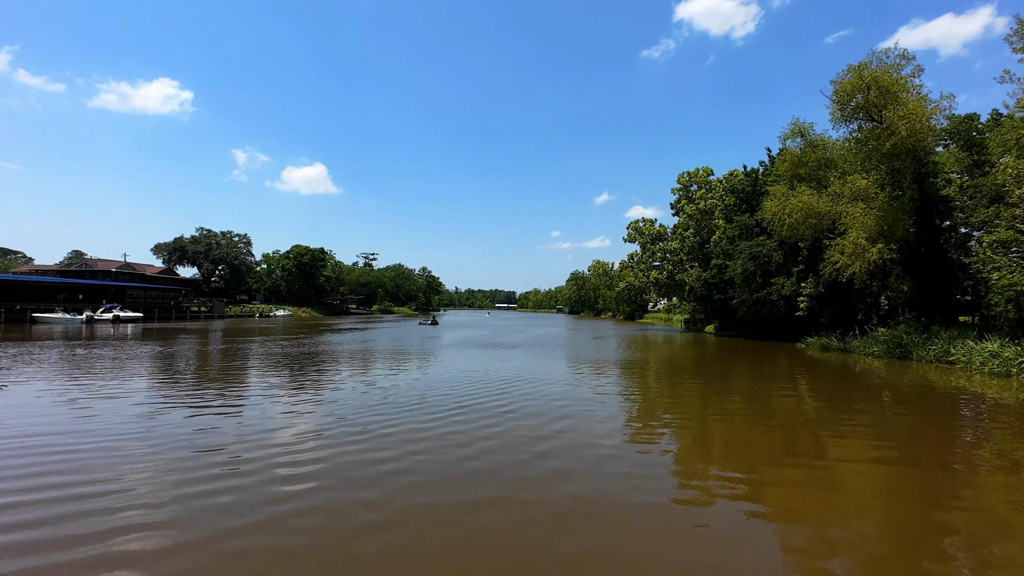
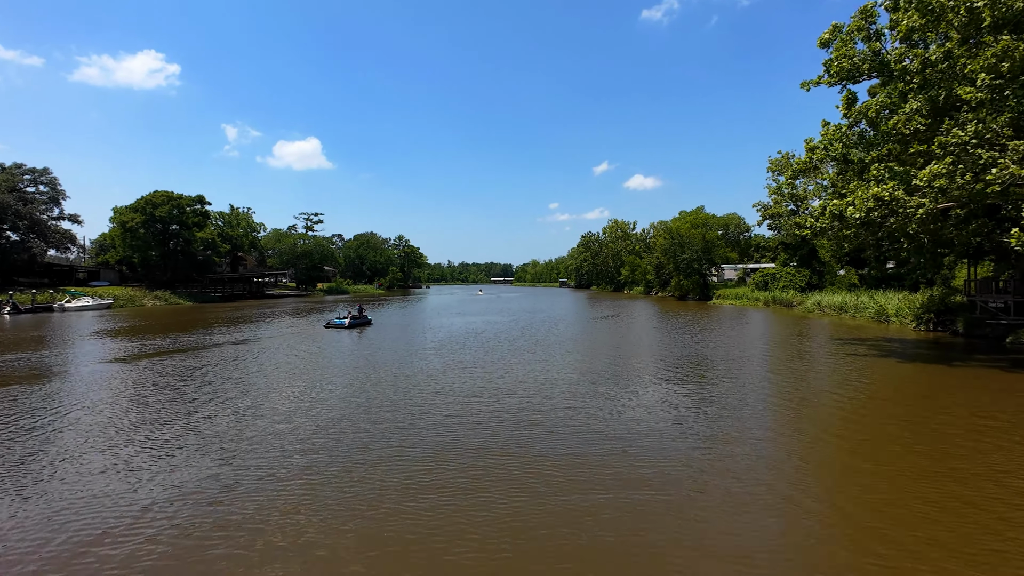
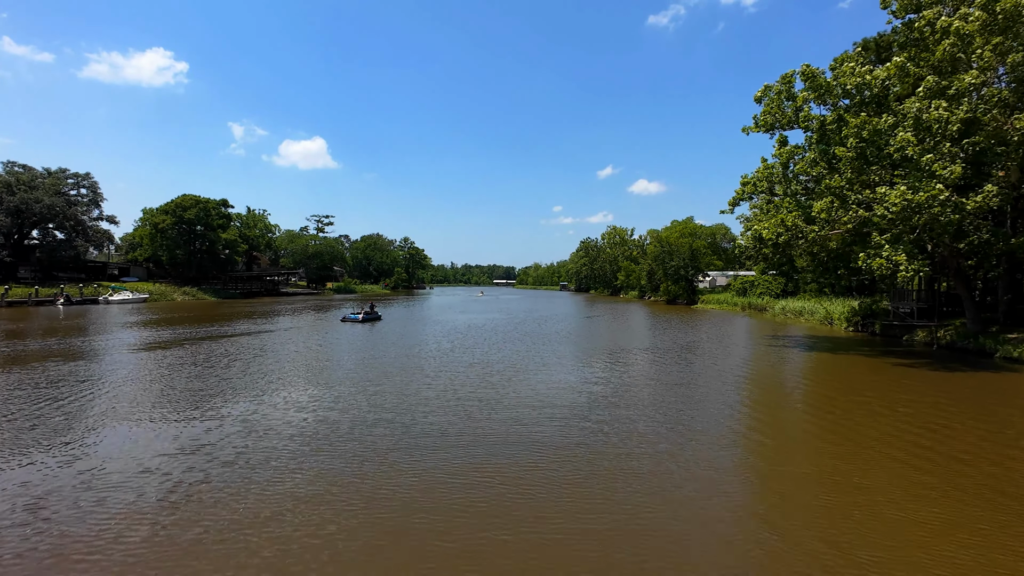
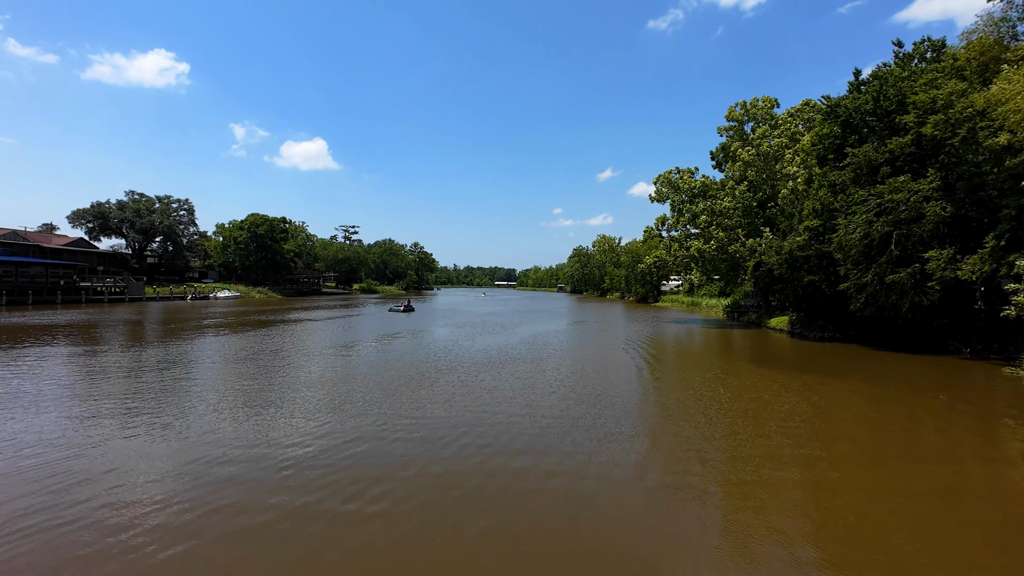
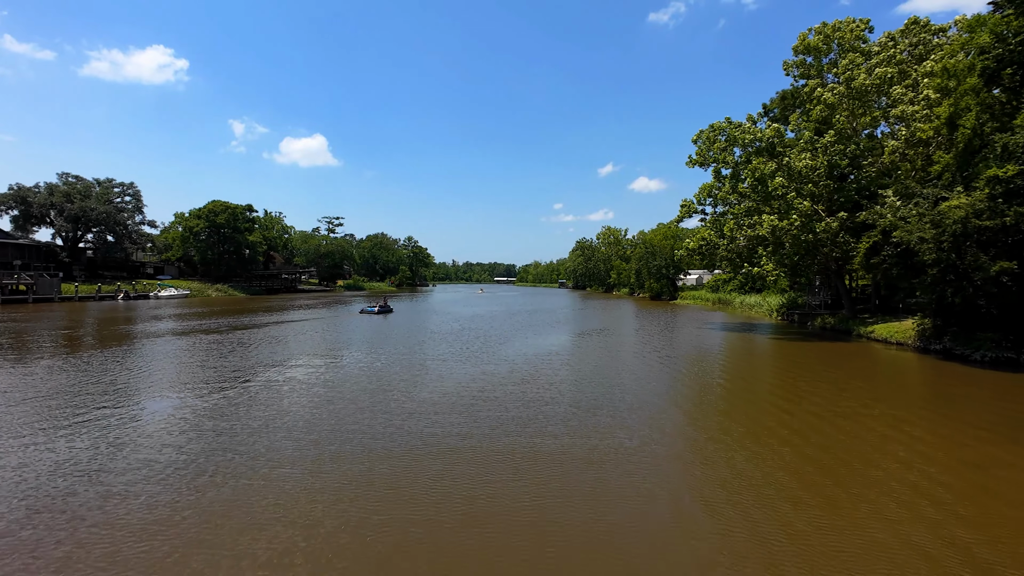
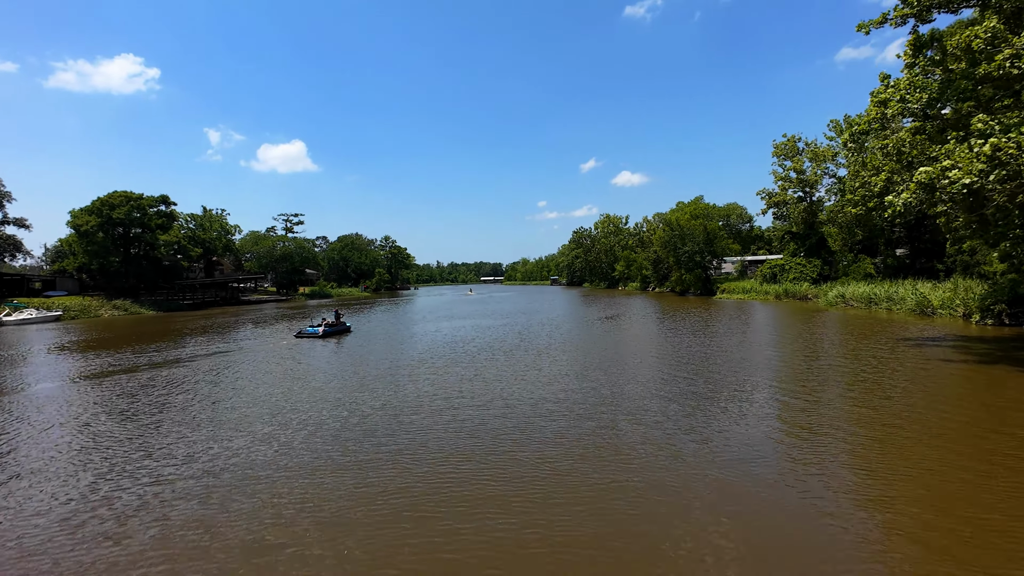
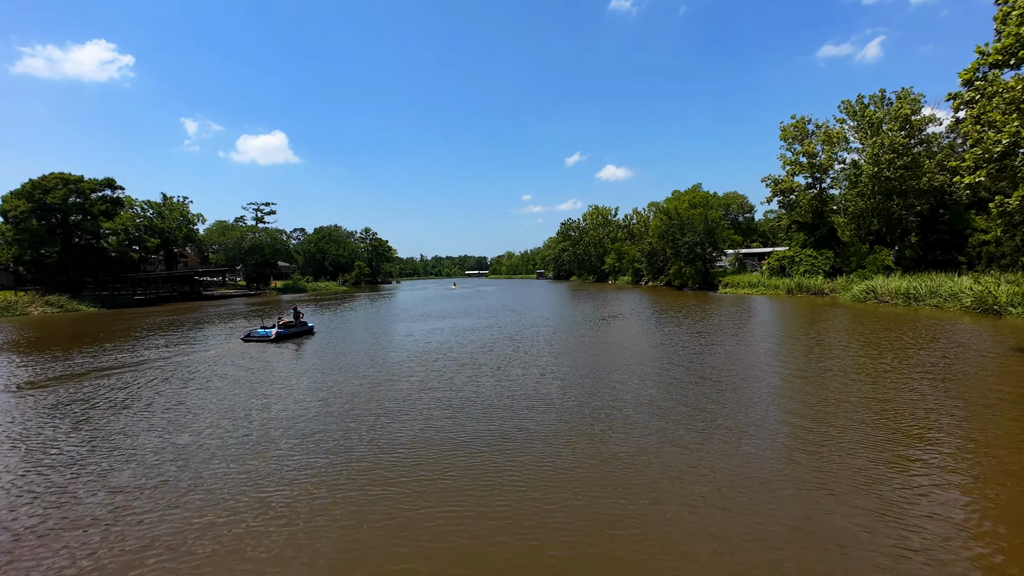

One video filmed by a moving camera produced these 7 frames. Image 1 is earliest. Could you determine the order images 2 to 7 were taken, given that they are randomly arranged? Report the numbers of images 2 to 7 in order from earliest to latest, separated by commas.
4, 5, 3, 2, 6, 7
